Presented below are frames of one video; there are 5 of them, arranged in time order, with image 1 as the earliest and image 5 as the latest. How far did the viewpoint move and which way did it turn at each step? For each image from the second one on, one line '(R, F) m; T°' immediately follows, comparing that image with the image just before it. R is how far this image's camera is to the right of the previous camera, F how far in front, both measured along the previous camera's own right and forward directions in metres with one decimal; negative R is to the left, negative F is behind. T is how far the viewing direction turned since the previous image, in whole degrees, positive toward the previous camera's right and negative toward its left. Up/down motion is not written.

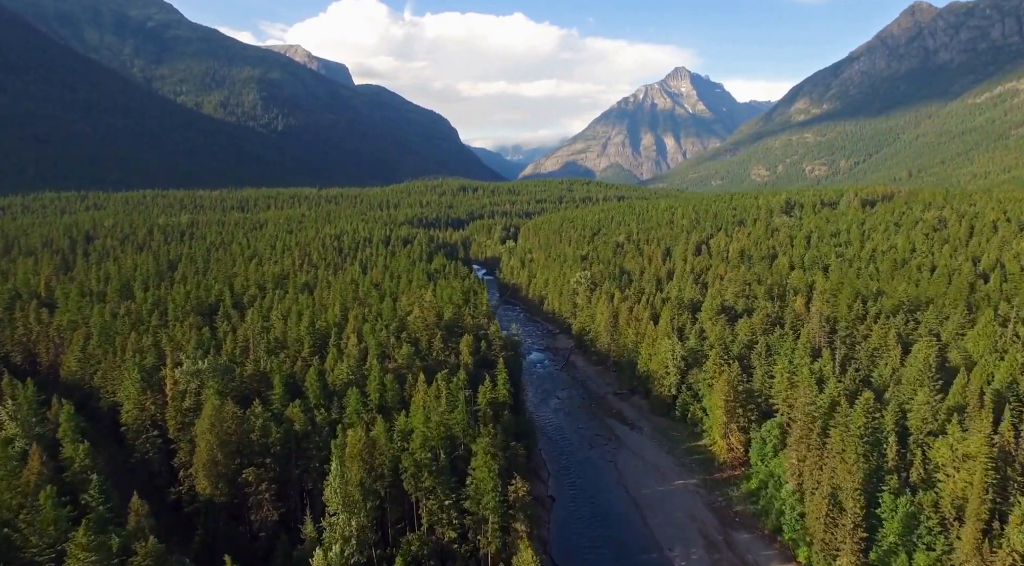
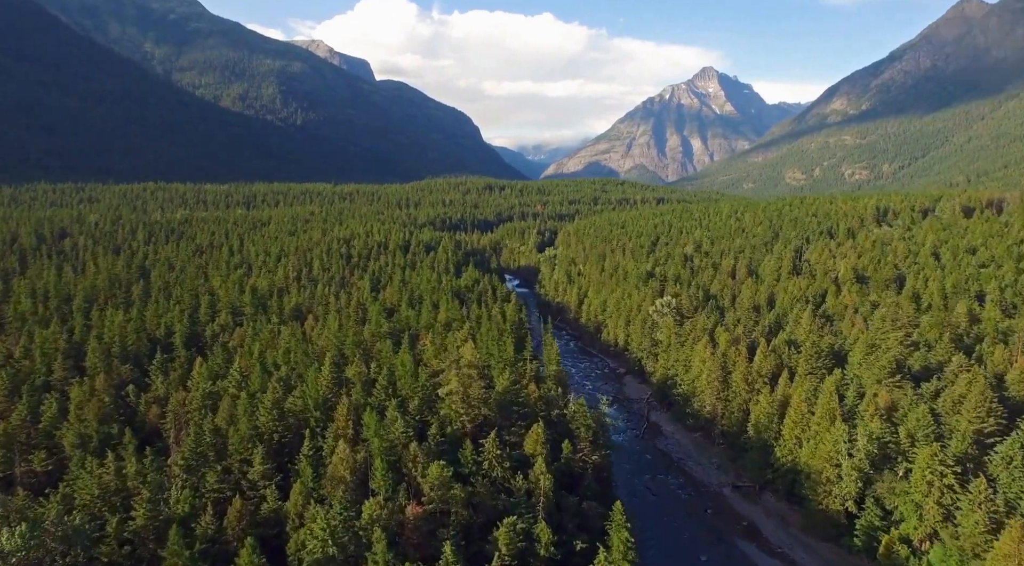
(-5.7, +31.2) m; -1°
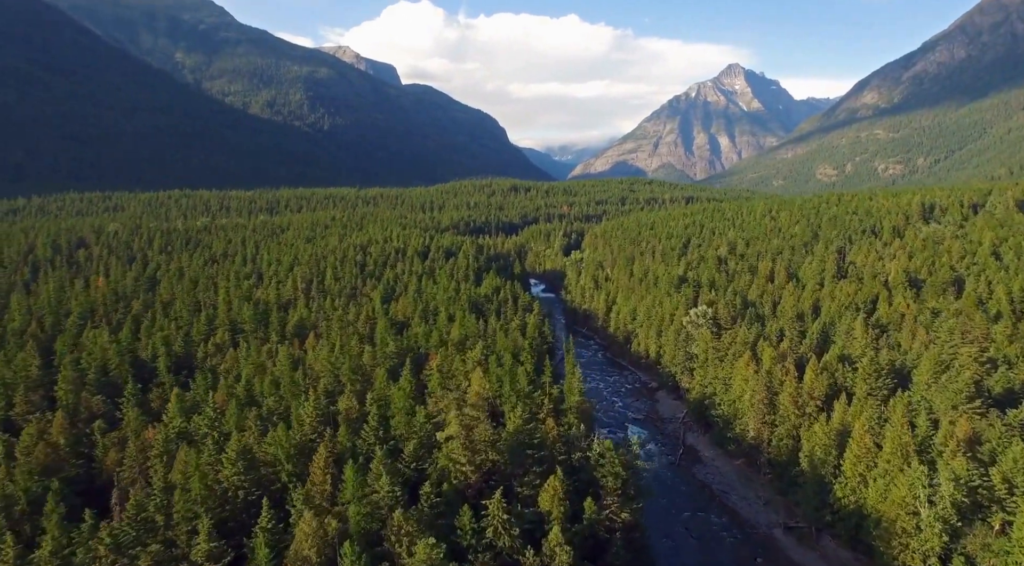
(+1.0, +7.7) m; -2°
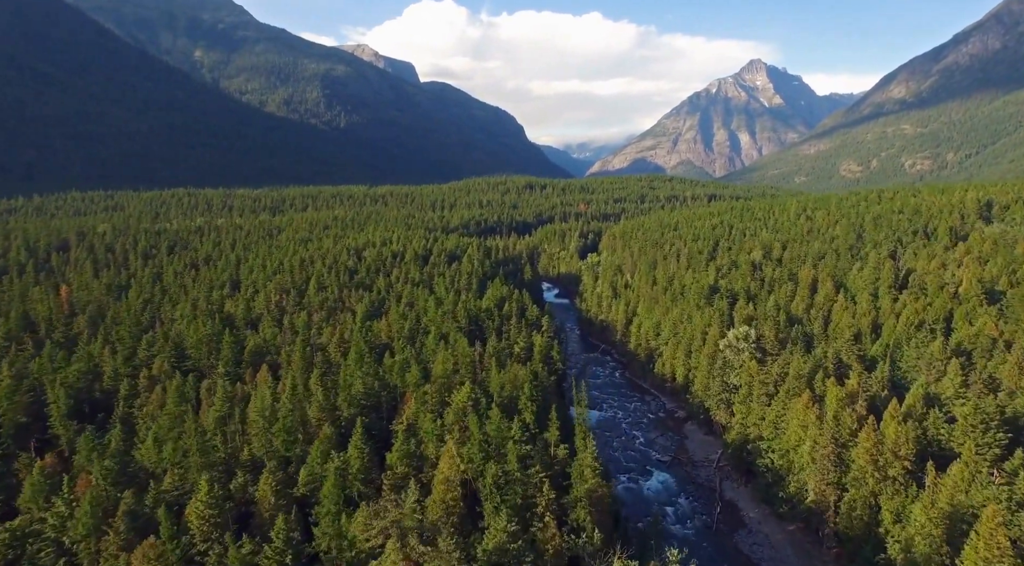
(+1.7, +14.7) m; -1°
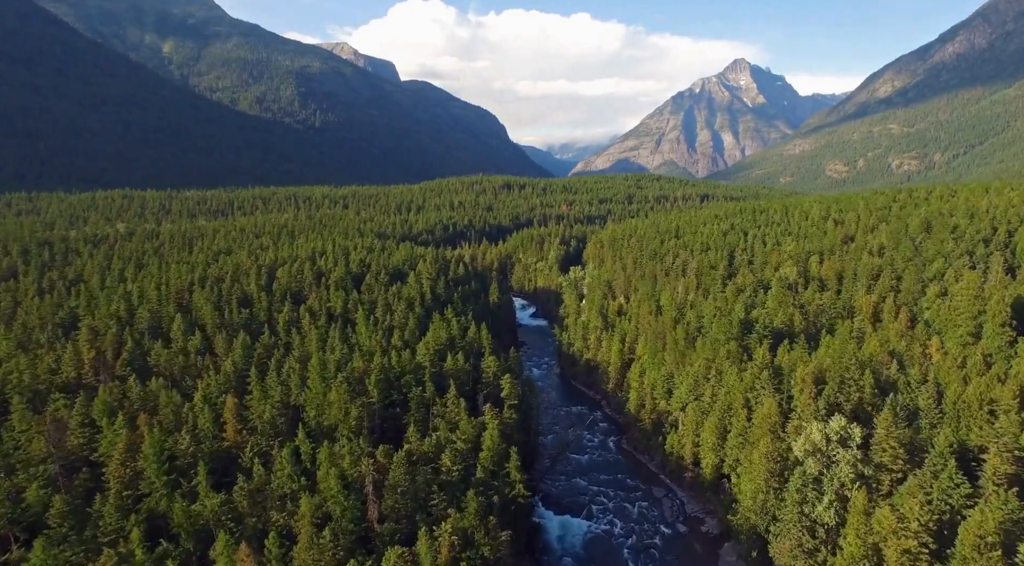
(+3.6, +32.2) m; +1°
